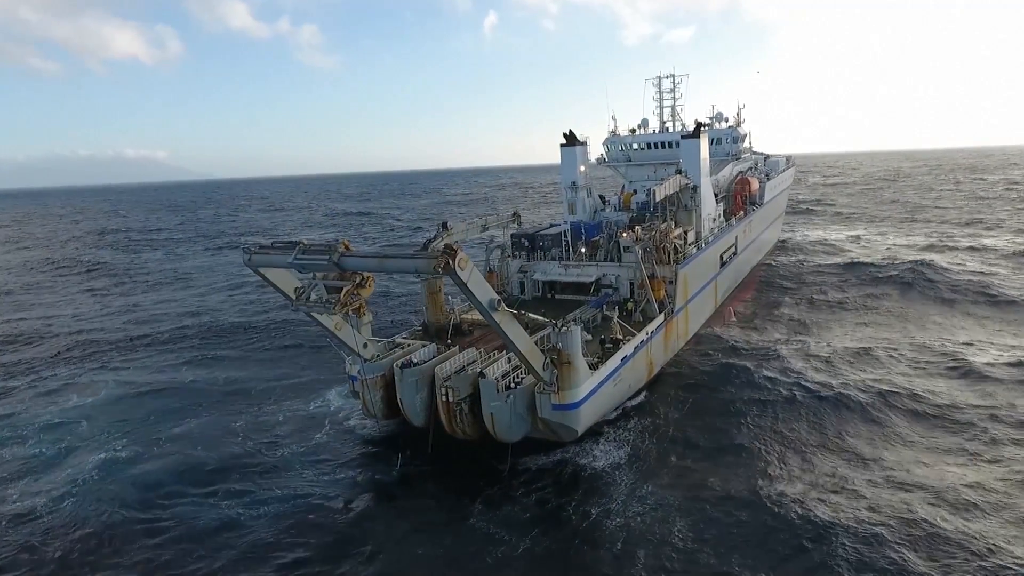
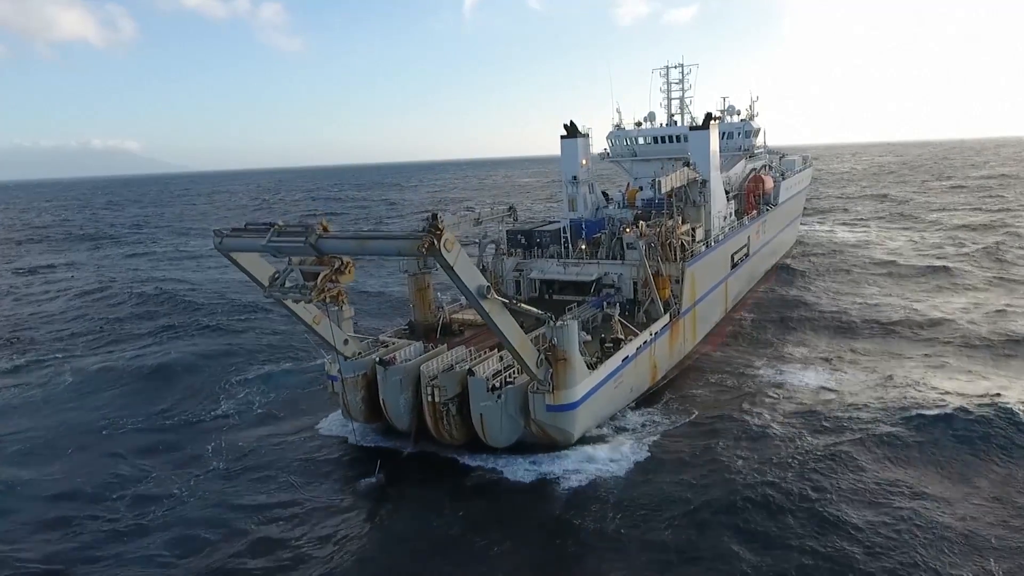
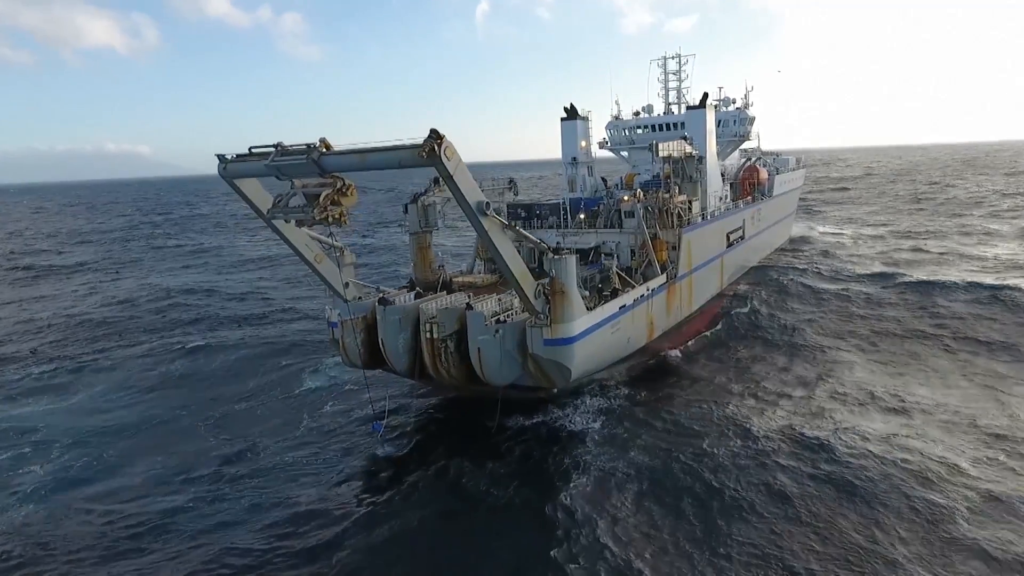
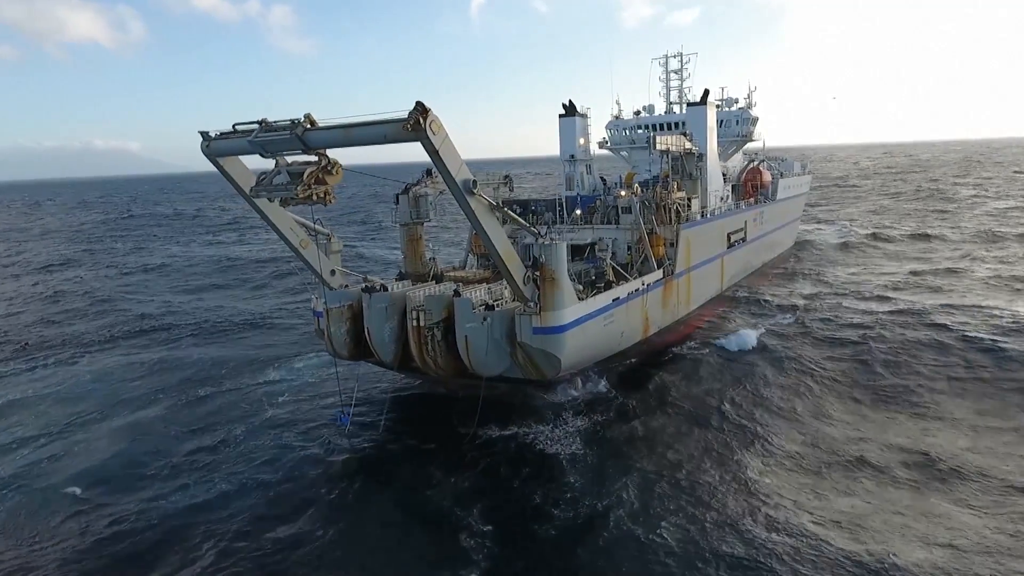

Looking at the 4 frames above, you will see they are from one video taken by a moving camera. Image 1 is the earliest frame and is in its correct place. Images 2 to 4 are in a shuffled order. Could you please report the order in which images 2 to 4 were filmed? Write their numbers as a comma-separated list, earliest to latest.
3, 4, 2
